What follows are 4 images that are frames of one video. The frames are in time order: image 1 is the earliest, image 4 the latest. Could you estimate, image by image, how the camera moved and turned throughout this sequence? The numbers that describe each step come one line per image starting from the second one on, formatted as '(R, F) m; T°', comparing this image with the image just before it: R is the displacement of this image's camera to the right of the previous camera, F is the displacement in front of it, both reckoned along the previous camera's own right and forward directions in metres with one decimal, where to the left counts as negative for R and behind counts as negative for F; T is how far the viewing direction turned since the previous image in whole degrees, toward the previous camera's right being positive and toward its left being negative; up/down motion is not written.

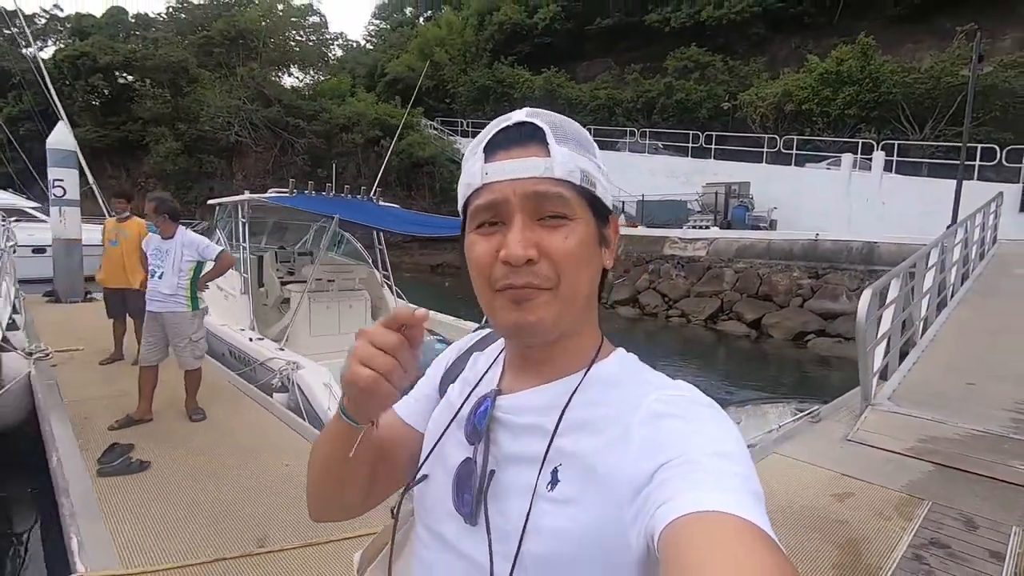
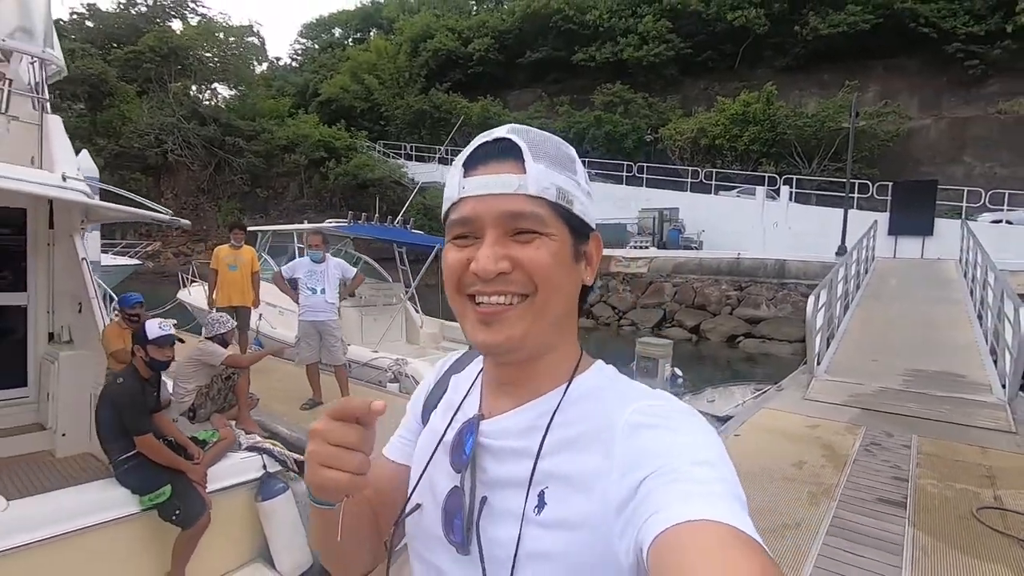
(-1.6, -1.4) m; +9°
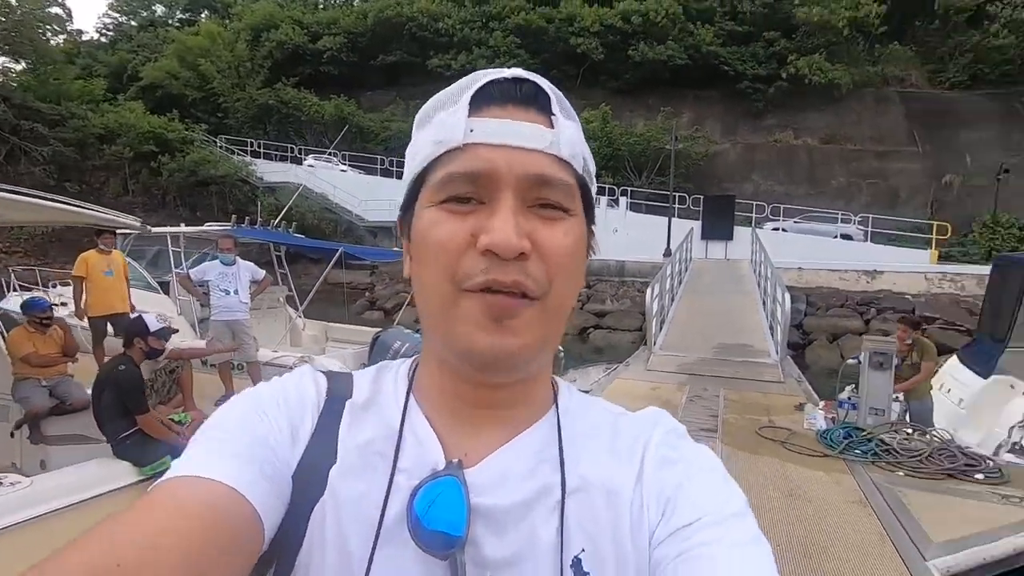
(-0.6, -0.8) m; +16°
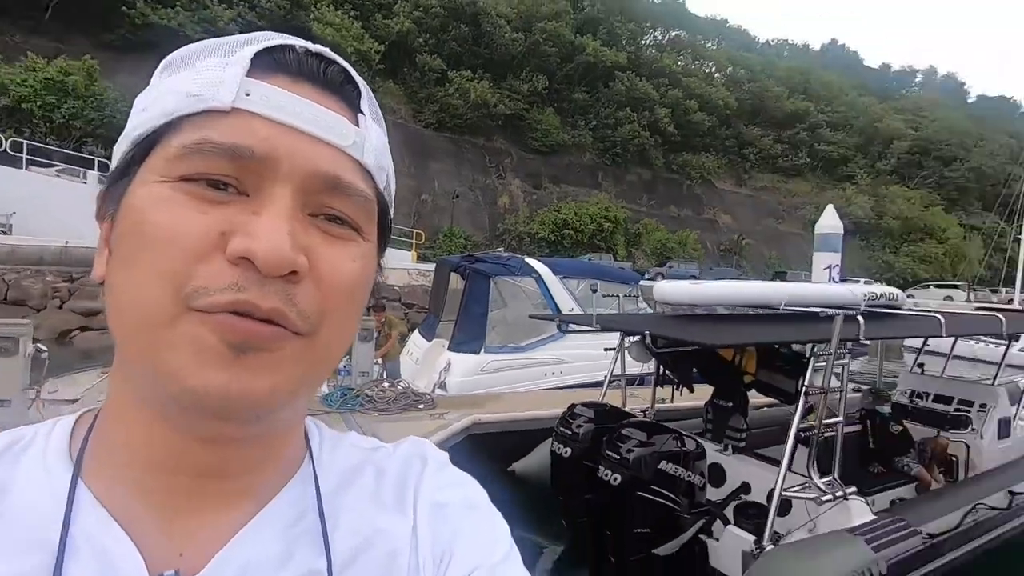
(-0.2, -0.7) m; +48°
